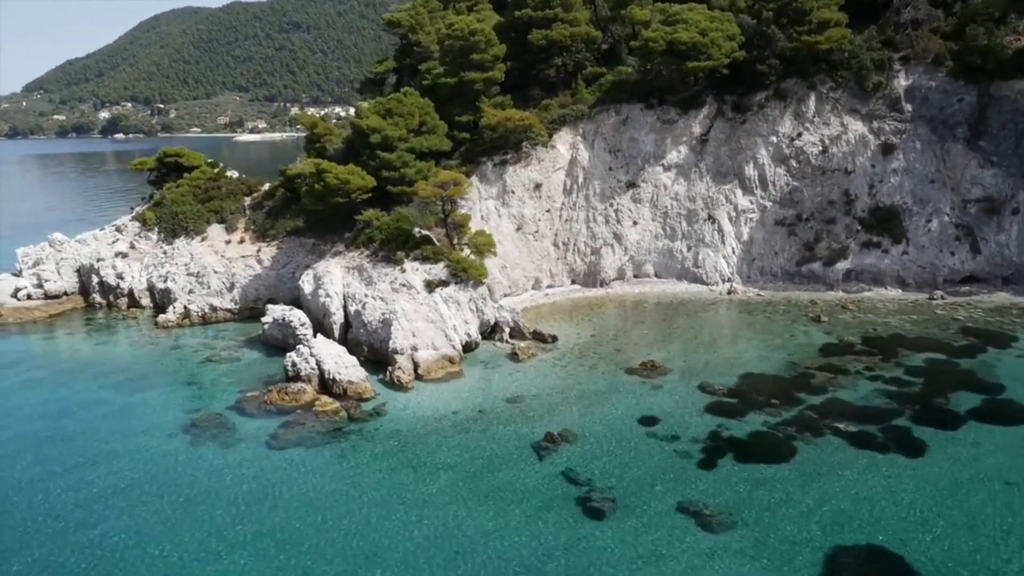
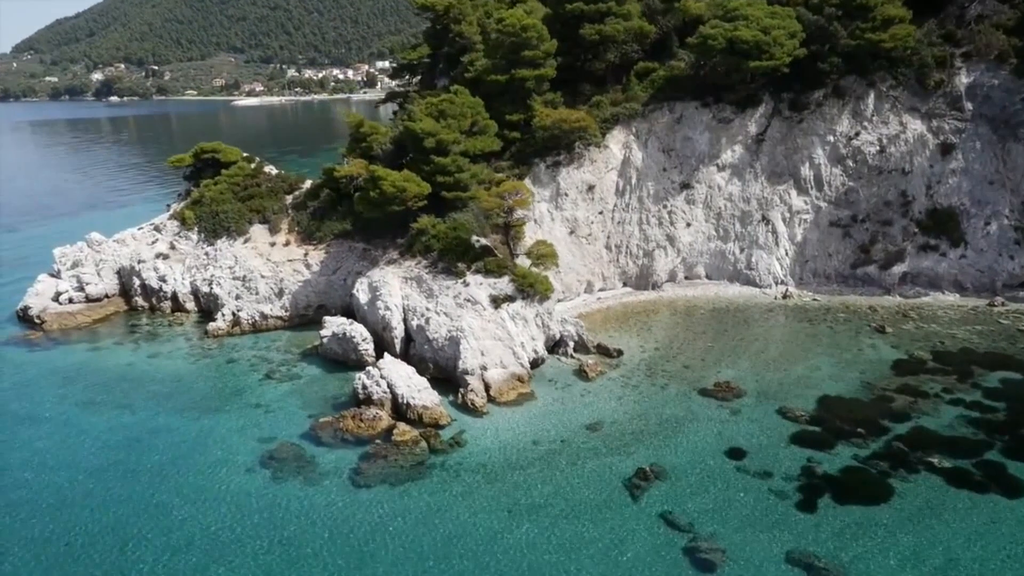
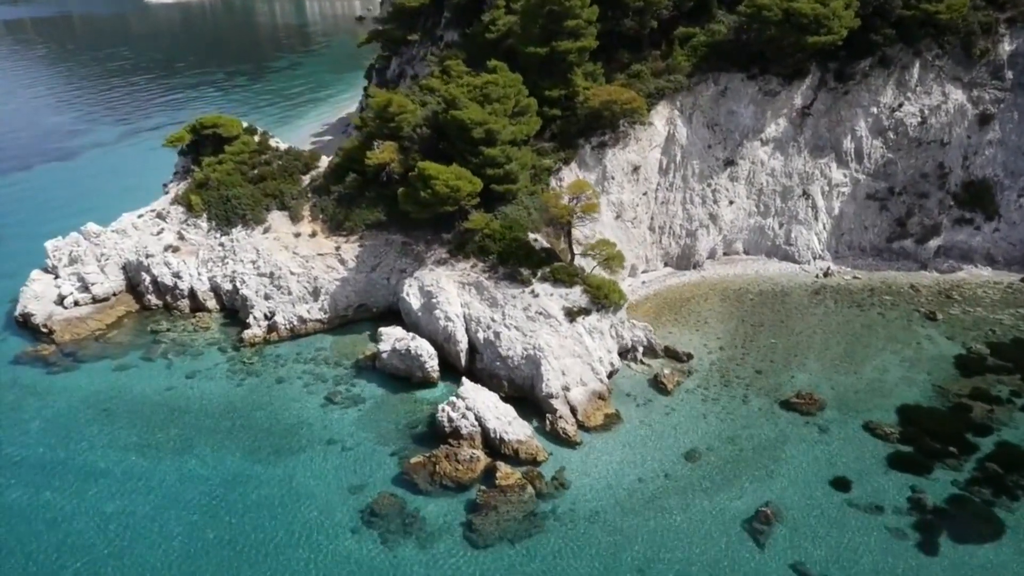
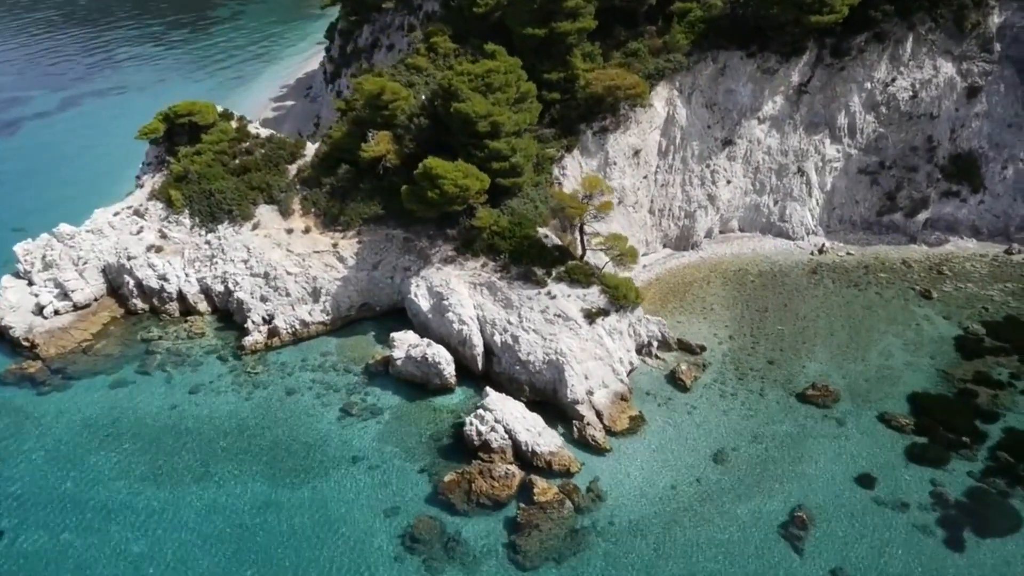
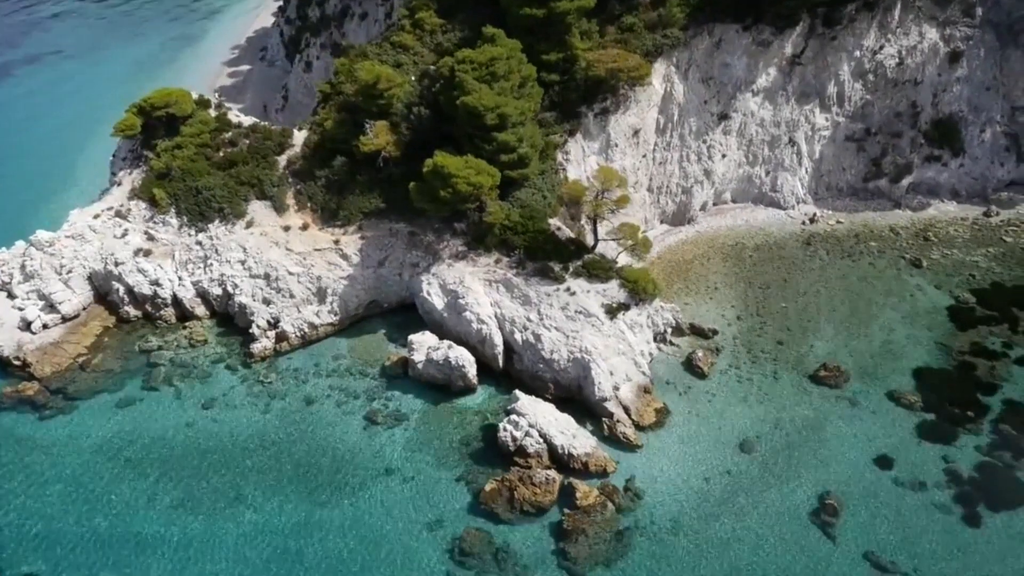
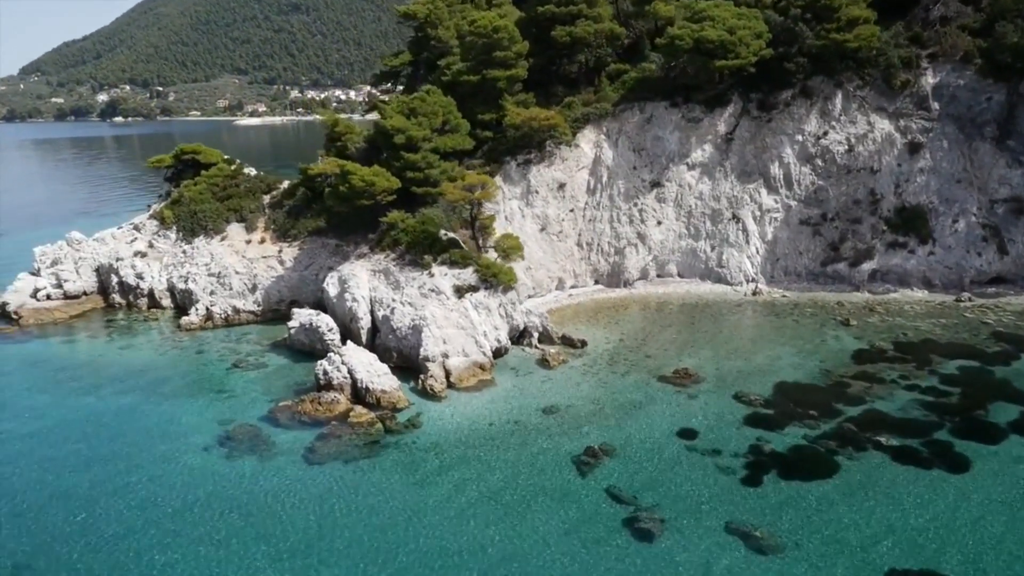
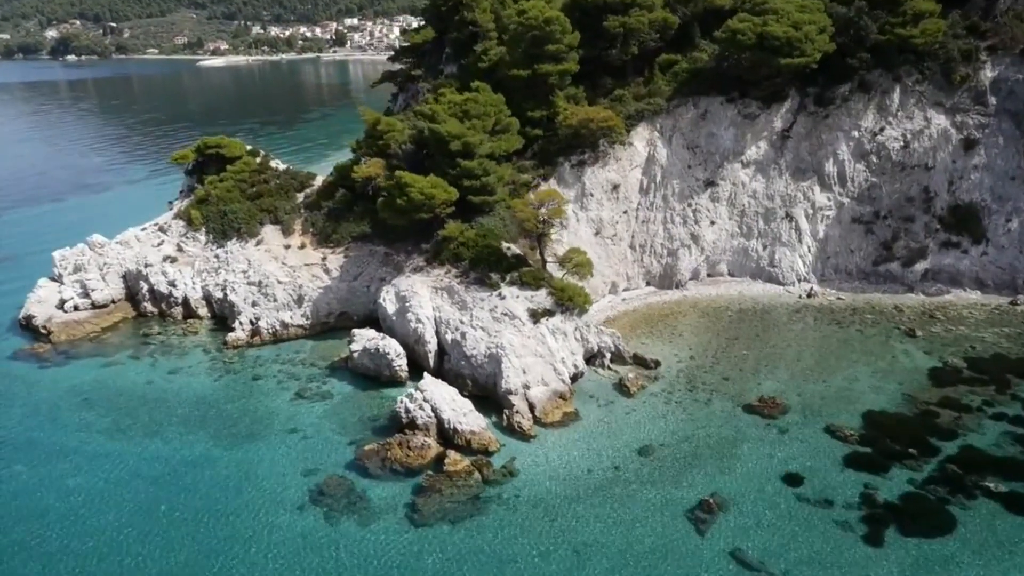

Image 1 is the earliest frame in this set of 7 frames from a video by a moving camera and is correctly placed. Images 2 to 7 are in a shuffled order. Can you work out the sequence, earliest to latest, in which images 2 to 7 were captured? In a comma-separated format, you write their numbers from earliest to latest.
6, 2, 7, 3, 4, 5
